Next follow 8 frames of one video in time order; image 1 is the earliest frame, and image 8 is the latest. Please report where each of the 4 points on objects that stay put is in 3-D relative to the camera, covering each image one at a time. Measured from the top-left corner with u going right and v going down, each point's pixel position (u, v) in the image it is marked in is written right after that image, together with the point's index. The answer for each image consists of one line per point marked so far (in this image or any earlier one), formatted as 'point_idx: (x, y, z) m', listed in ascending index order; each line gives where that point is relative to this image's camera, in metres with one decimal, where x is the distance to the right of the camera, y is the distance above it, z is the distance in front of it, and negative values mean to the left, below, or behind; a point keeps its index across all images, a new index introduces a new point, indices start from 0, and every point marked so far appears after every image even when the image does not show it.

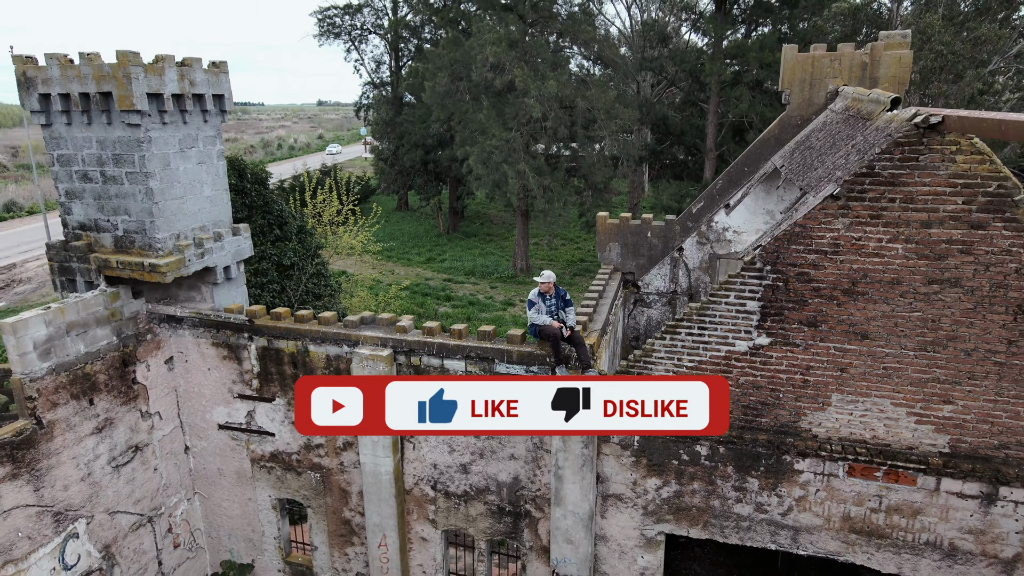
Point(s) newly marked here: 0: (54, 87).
0: (-4.5, +2.0, +6.0) m
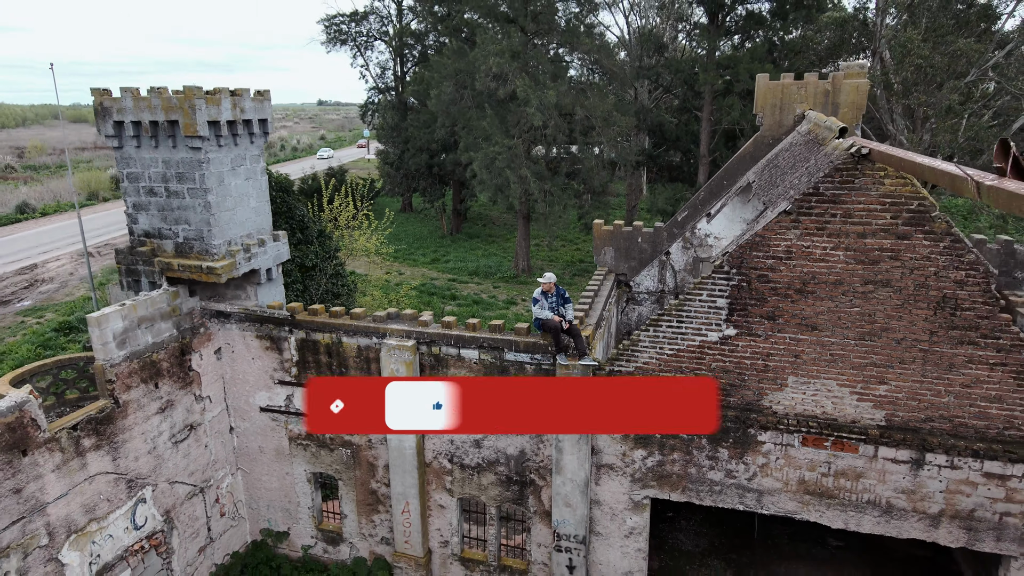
0: (-4.4, +2.0, +7.0) m
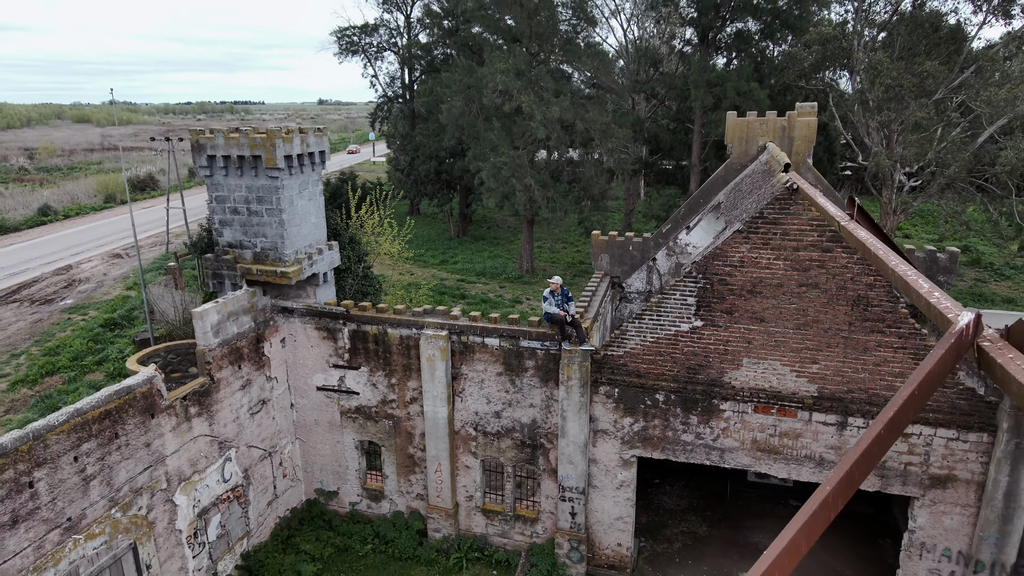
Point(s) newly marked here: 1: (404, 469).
0: (-4.2, +2.0, +8.8) m
1: (-1.8, -2.9, +10.0) m
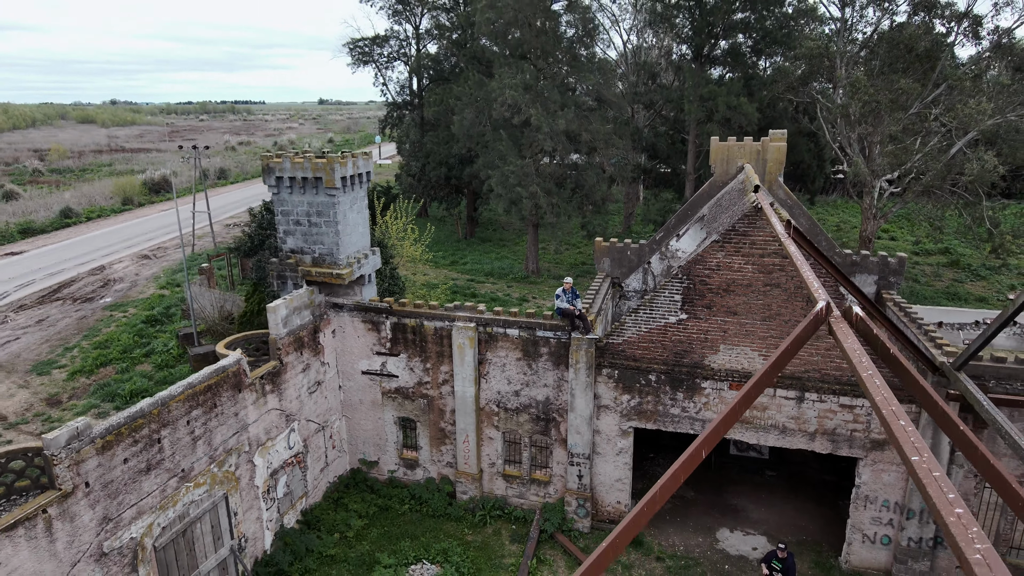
0: (-3.9, +2.0, +10.5) m
1: (-1.5, -2.9, +11.8) m
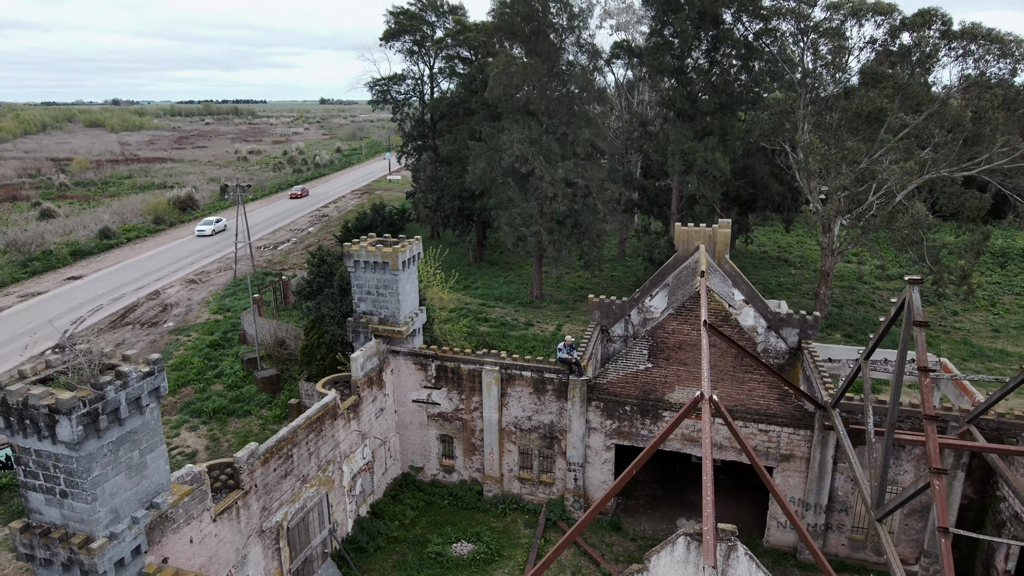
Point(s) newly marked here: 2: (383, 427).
0: (-3.6, +0.7, +14.5) m
1: (-1.1, -4.2, +15.7) m
2: (-3.2, -3.5, +15.4) m
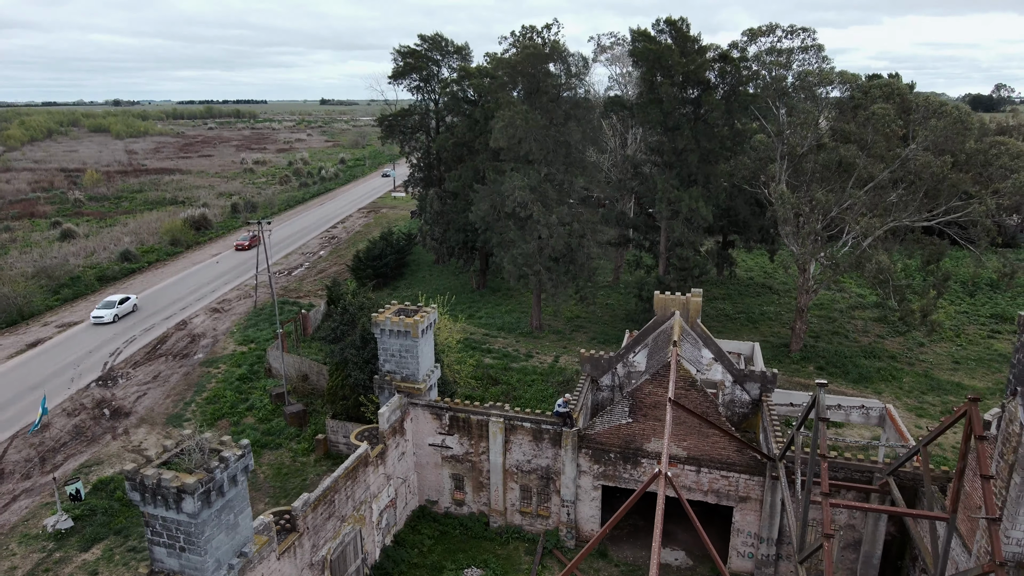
0: (-3.5, -1.1, +17.1) m
1: (-1.1, -6.0, +18.3) m
2: (-3.2, -5.3, +18.0) m
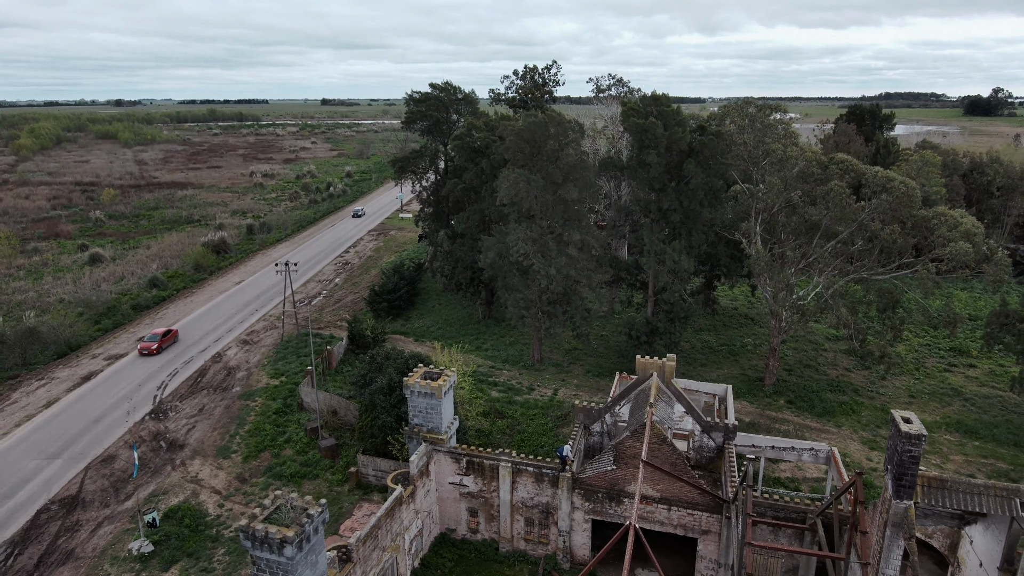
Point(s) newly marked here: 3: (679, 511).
0: (-3.3, -3.4, +20.8) m
1: (-0.9, -8.3, +22.1) m
2: (-3.0, -7.6, +21.8) m
3: (+5.4, -7.2, +19.7) m
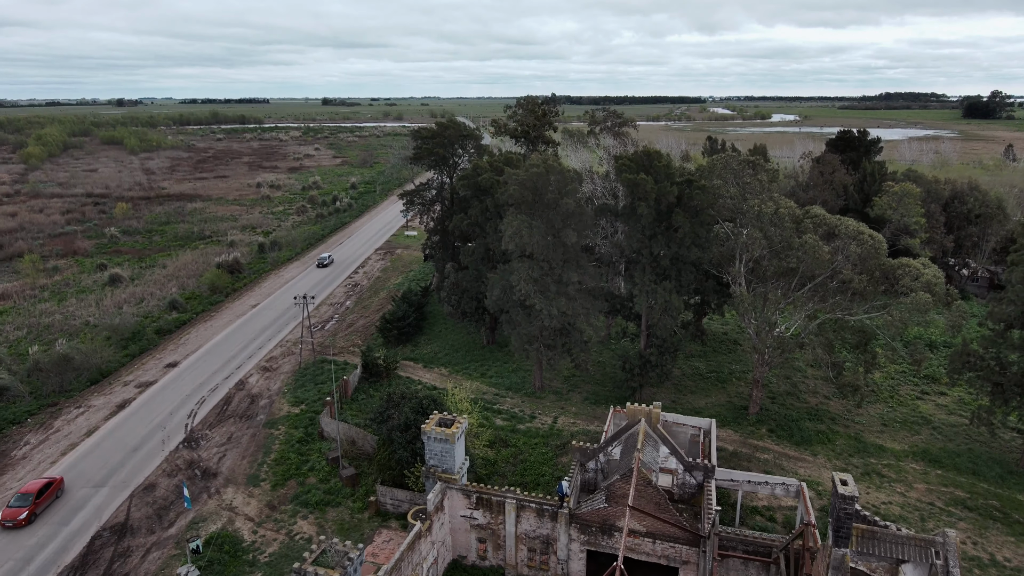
0: (-3.1, -5.7, +23.7) m
1: (-0.7, -10.6, +25.0) m
2: (-2.8, -9.9, +24.7) m
3: (+5.5, -9.5, +22.6) m
